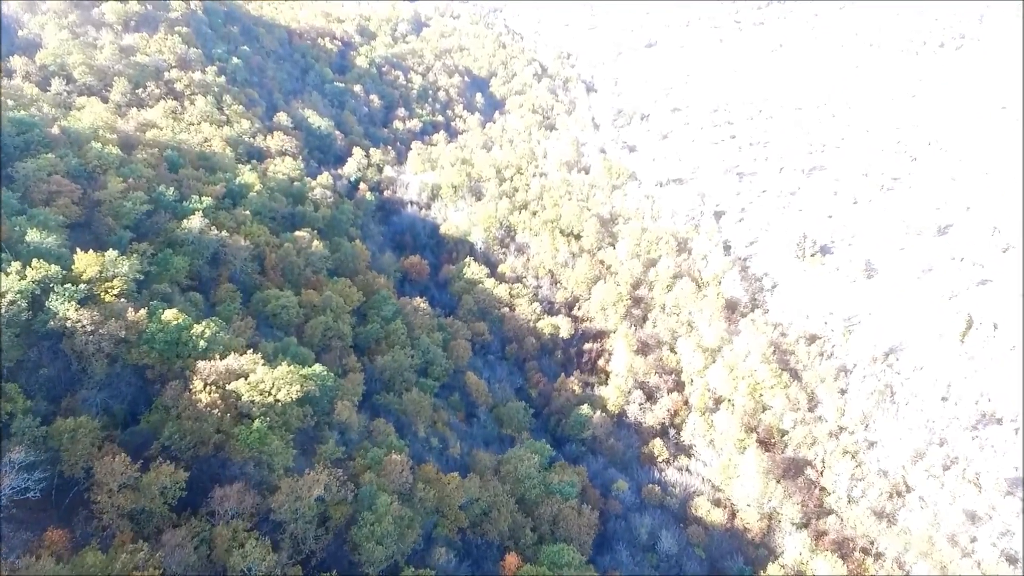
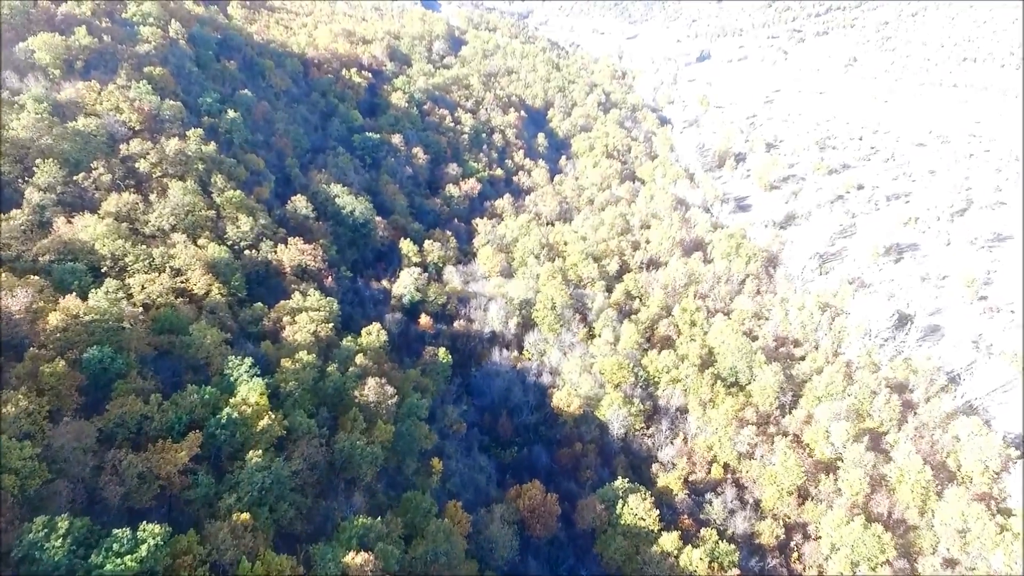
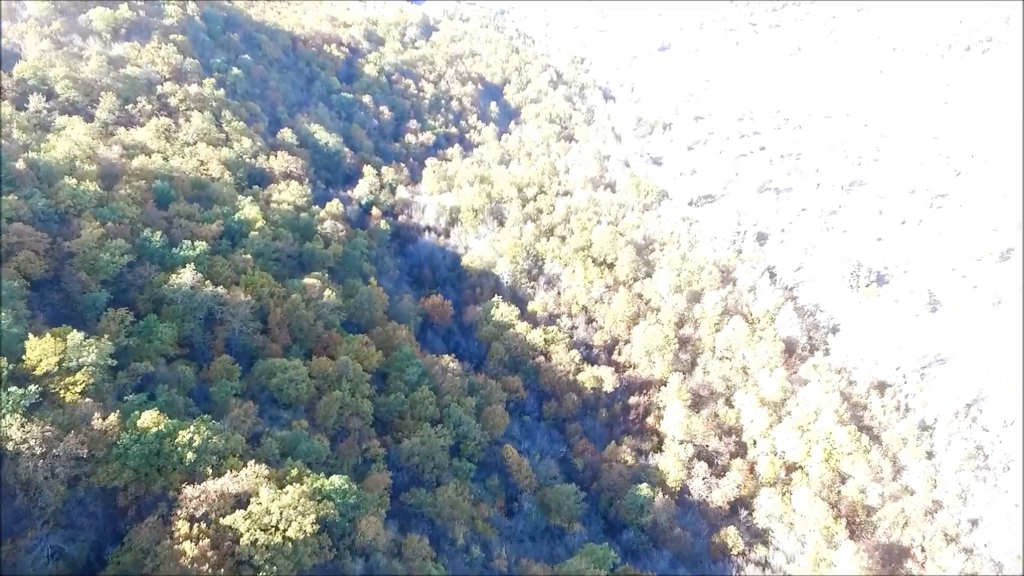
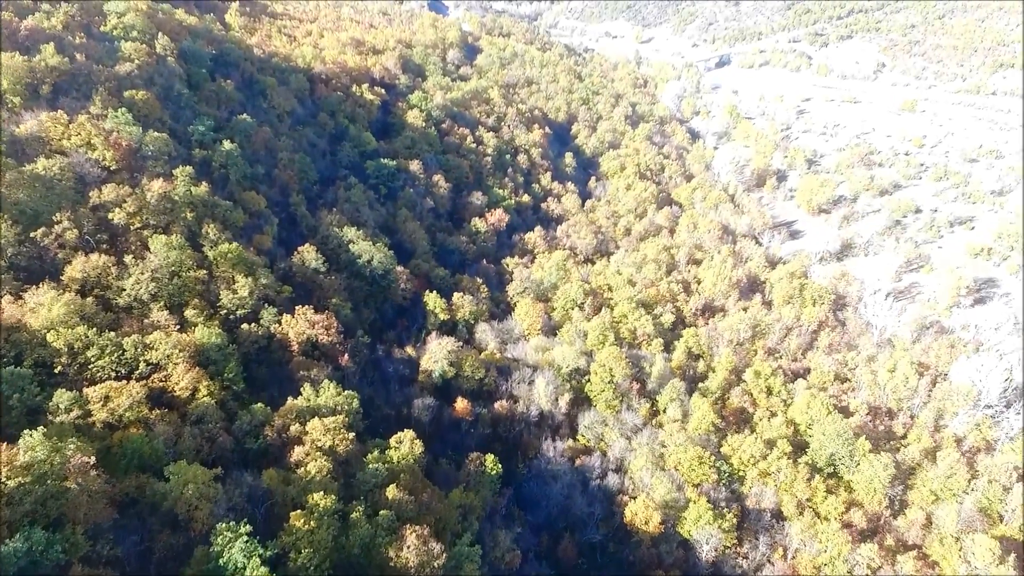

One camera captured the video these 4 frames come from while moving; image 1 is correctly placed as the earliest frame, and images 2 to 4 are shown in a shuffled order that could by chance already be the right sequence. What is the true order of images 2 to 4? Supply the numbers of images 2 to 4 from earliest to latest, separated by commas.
3, 2, 4
